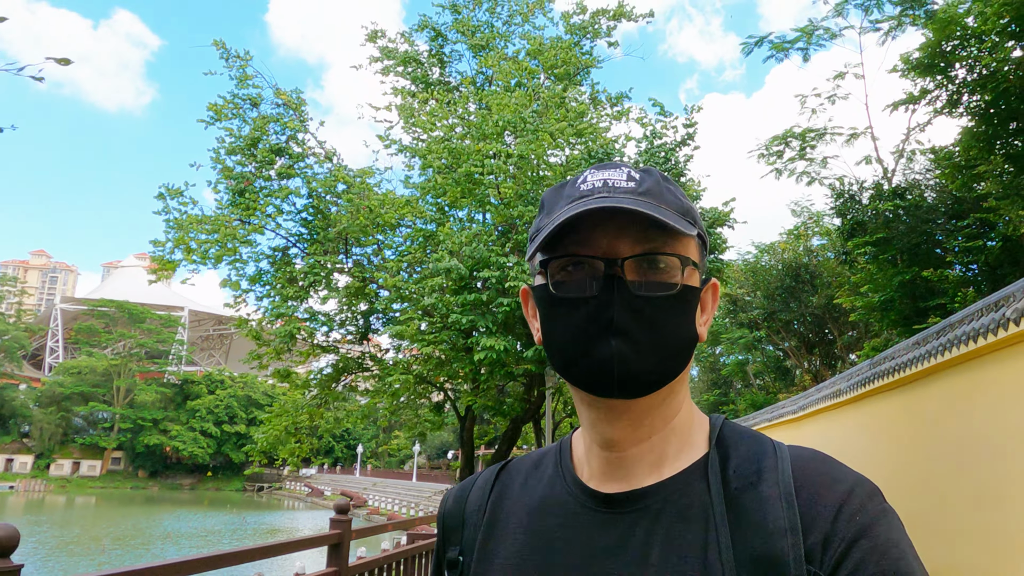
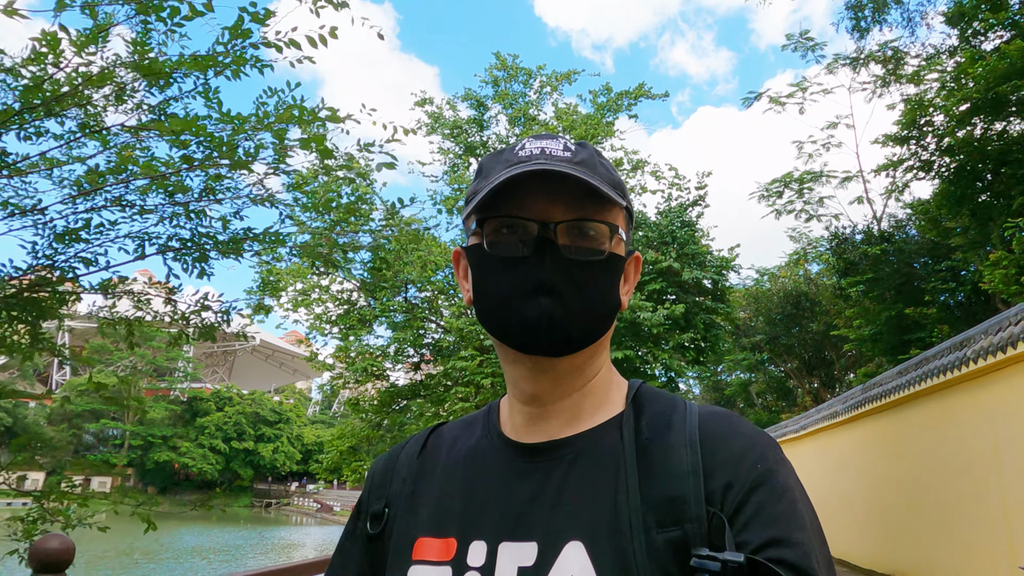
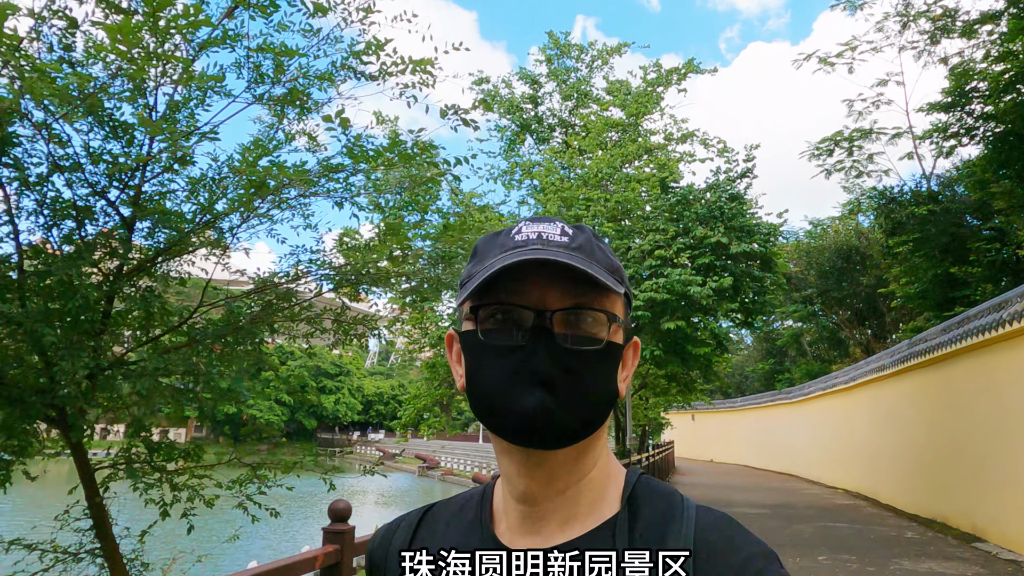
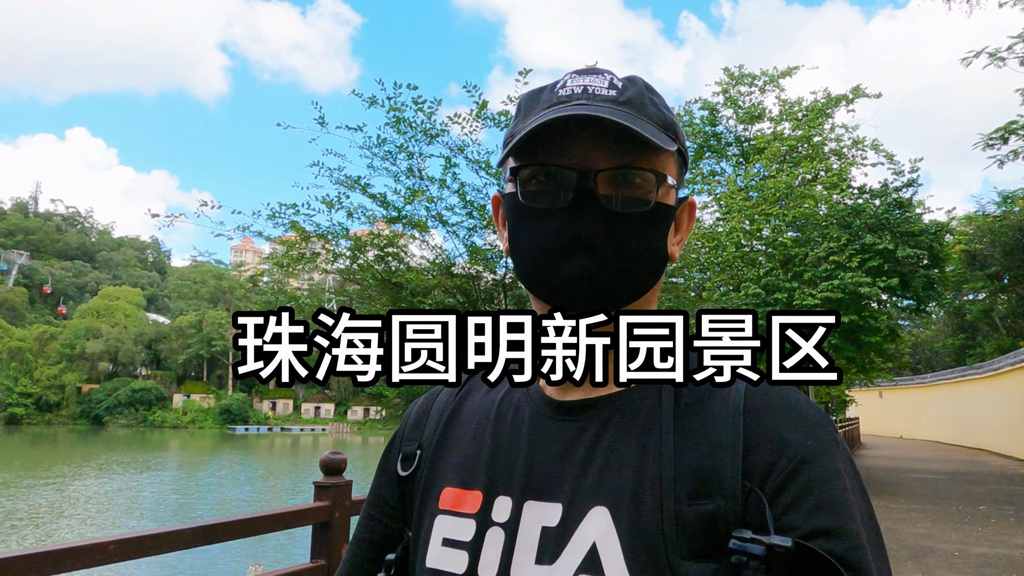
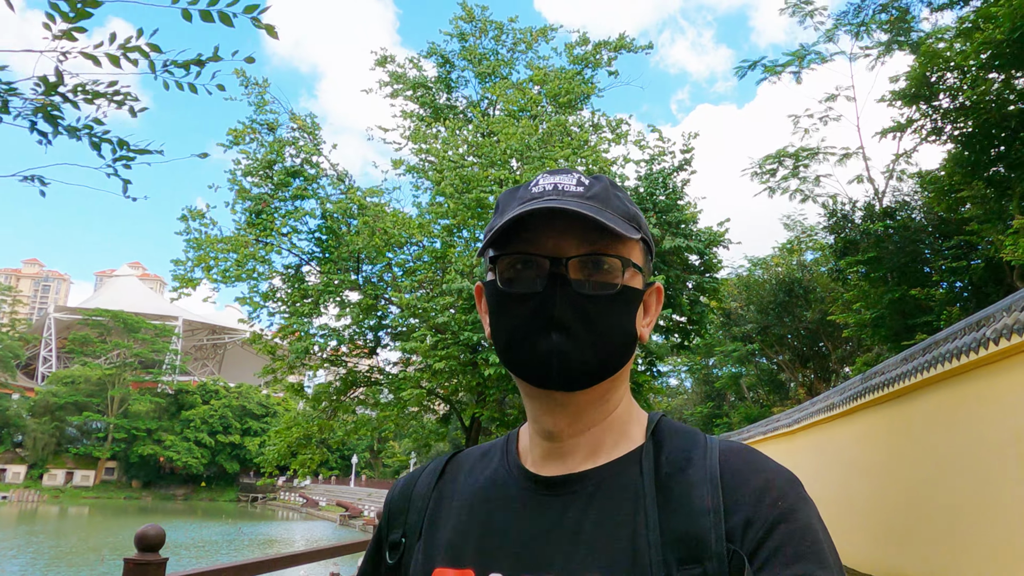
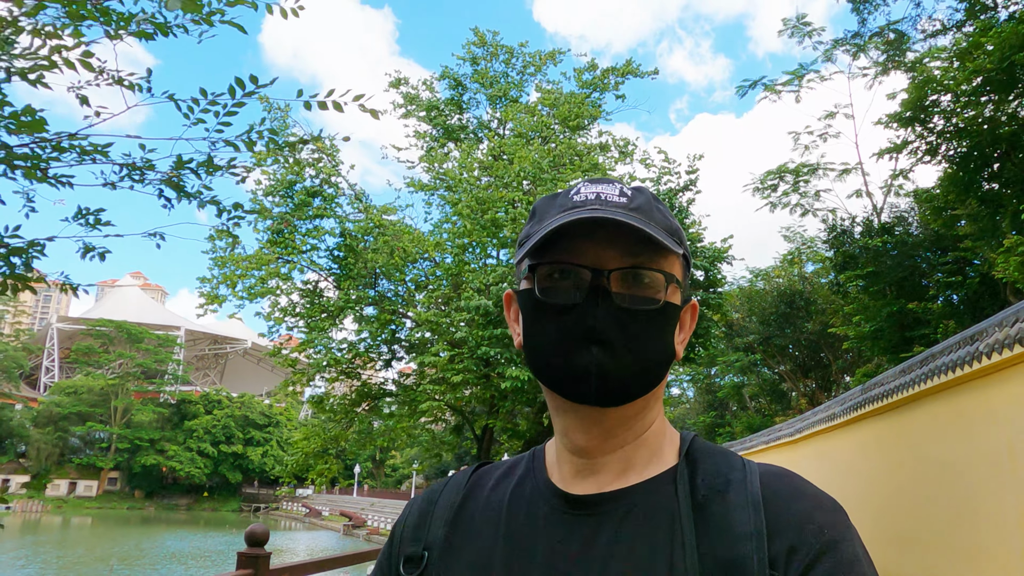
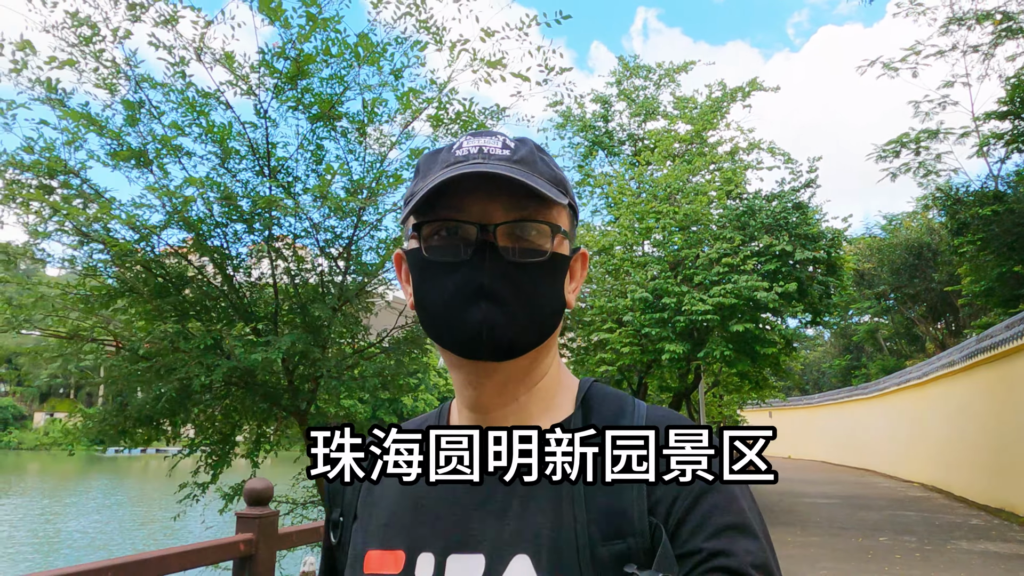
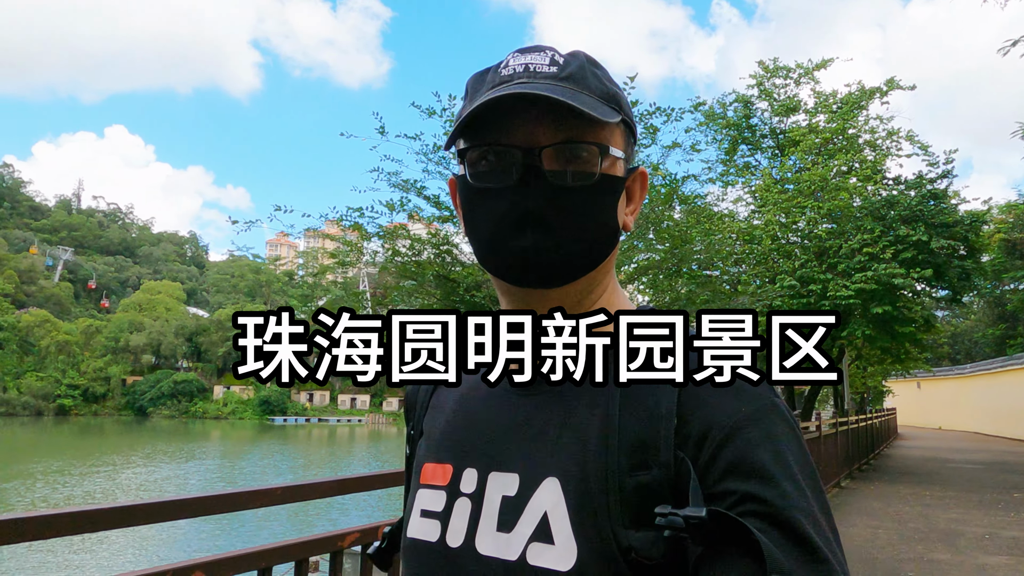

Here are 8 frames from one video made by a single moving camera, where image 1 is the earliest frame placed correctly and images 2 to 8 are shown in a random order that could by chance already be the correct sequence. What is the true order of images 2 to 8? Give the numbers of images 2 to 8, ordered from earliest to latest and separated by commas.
5, 6, 2, 3, 7, 4, 8
